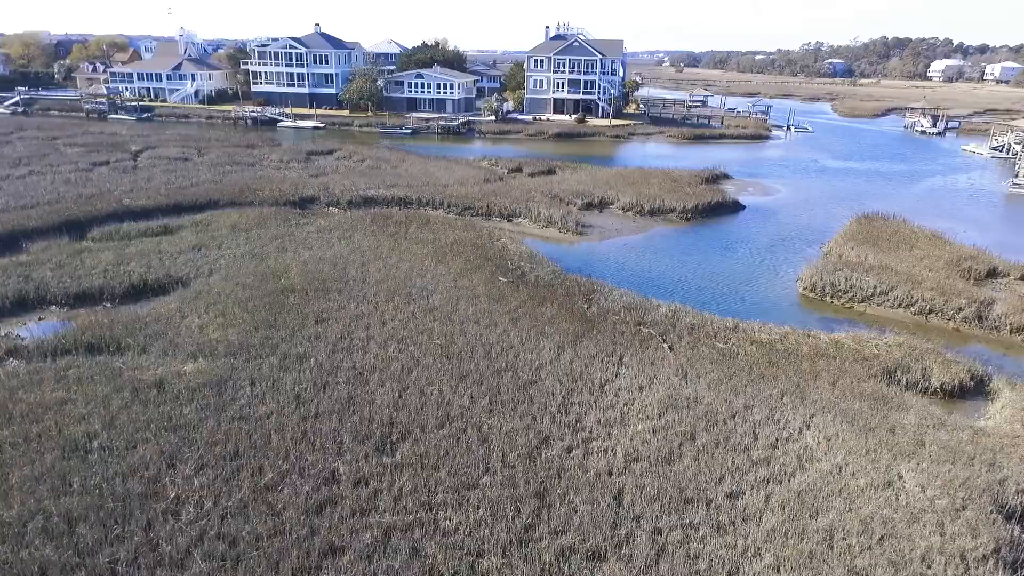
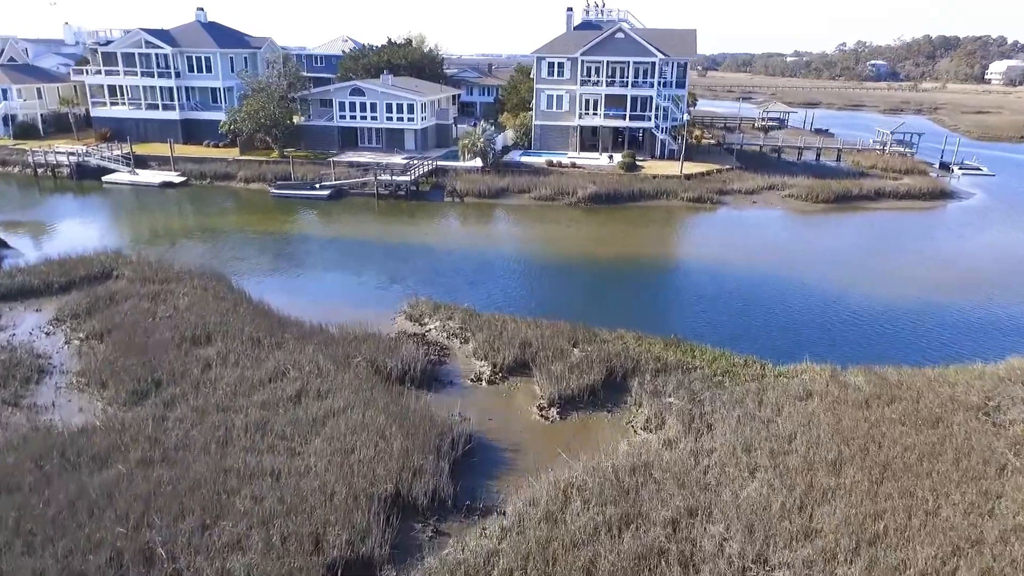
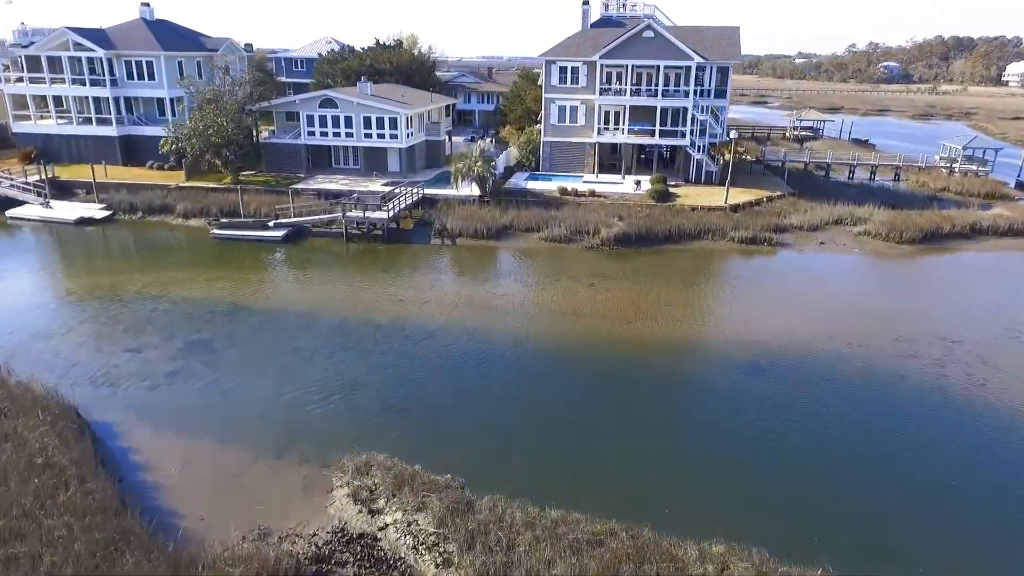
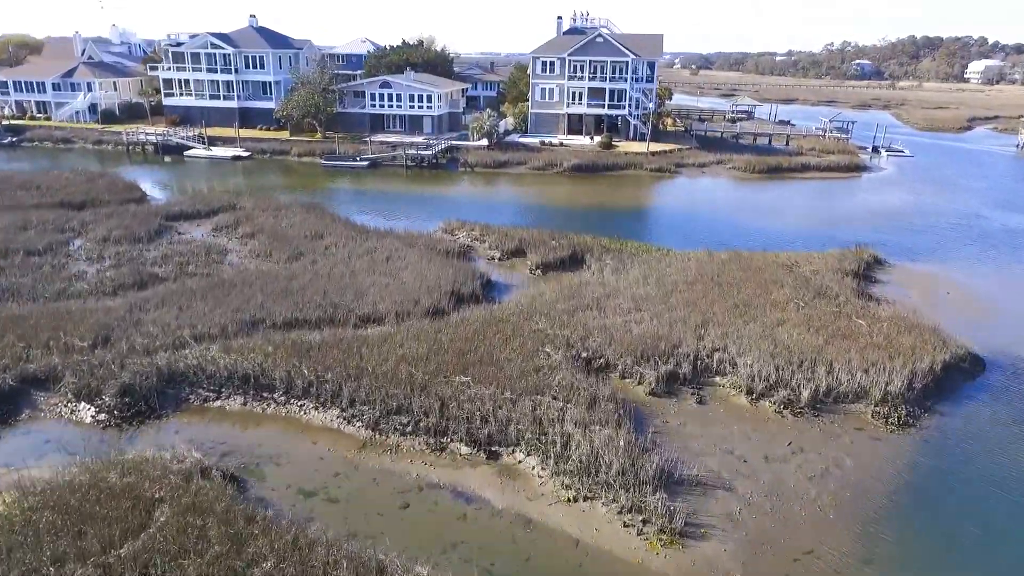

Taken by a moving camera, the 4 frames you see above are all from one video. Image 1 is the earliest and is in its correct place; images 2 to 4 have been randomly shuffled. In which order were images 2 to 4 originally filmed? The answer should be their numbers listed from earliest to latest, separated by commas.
4, 2, 3
